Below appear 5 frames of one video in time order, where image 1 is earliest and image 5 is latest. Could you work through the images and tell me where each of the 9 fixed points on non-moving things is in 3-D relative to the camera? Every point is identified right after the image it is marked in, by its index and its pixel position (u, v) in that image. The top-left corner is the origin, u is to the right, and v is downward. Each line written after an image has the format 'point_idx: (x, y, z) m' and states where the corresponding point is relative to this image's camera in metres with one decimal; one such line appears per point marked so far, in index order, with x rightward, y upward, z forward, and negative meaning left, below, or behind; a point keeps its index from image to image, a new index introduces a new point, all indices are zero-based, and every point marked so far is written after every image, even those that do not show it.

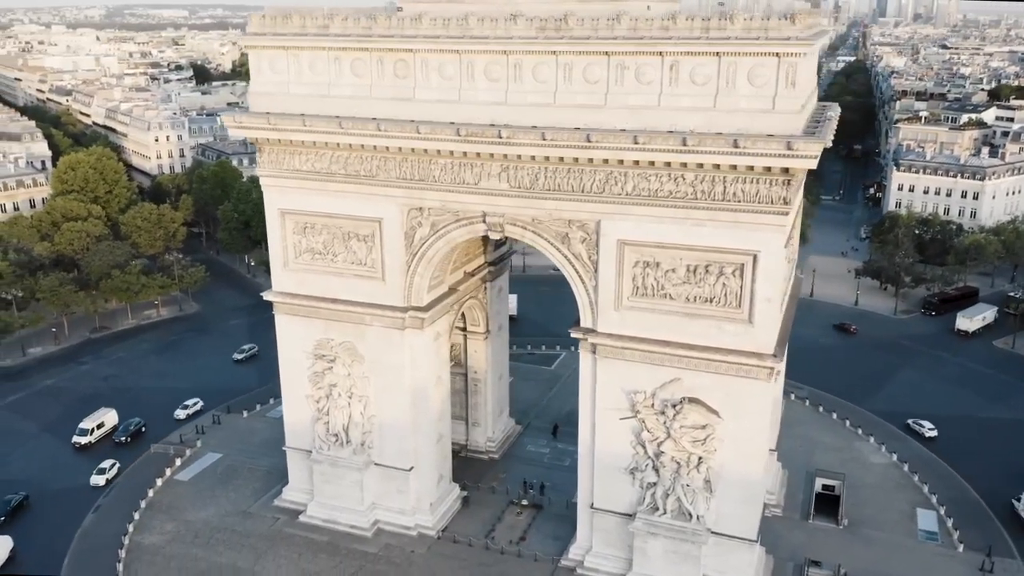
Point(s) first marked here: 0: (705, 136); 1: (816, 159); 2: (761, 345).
0: (+4.1, +3.3, +17.8) m
1: (+6.3, +2.7, +17.0) m
2: (+5.8, -1.3, +19.1) m
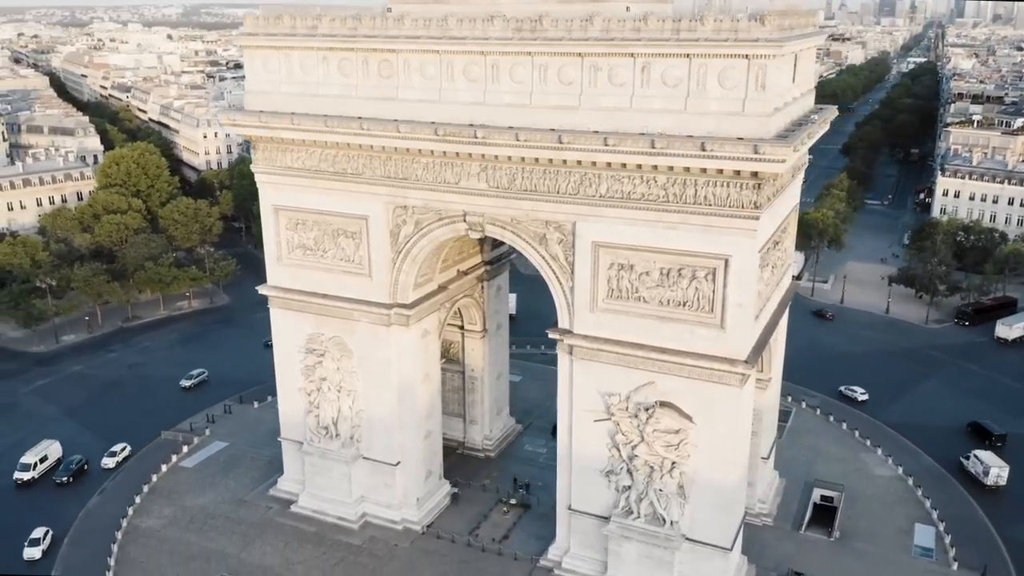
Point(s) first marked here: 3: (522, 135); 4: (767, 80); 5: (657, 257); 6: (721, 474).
0: (+3.4, +3.2, +17.6) m
1: (+5.5, +2.5, +16.7) m
2: (+5.1, -1.4, +18.9) m
3: (+0.2, +3.6, +19.1) m
4: (+5.3, +4.3, +17.0) m
5: (+3.4, +0.7, +19.2) m
6: (+5.1, -4.5, +19.9) m
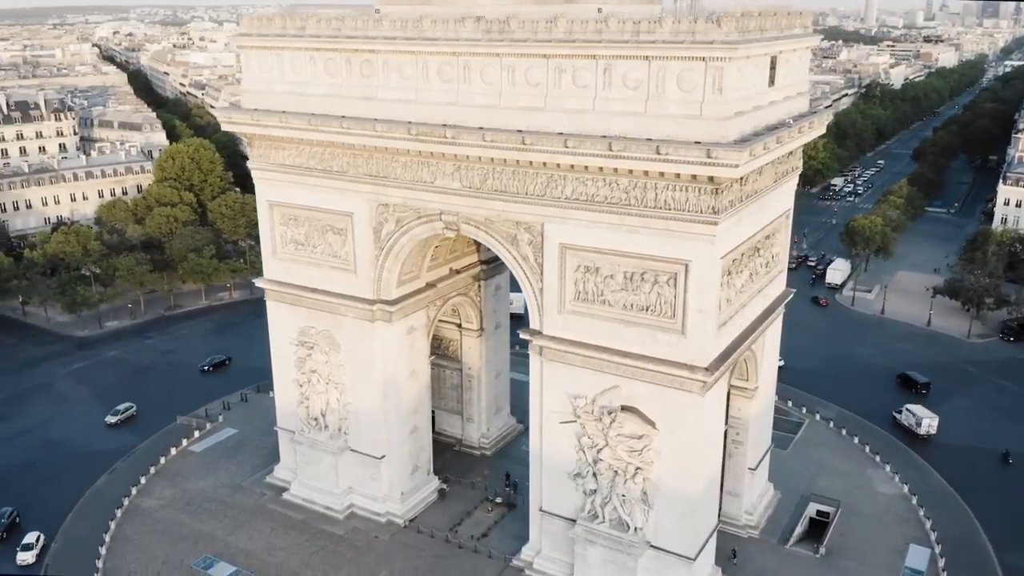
0: (+2.5, +3.1, +17.5) m
1: (+4.5, +2.4, +16.4) m
2: (+4.1, -1.6, +18.6) m
3: (-0.6, +3.6, +19.3) m
4: (+4.3, +4.2, +16.7) m
5: (+2.5, +0.6, +19.1) m
6: (+4.1, -4.6, +19.6) m
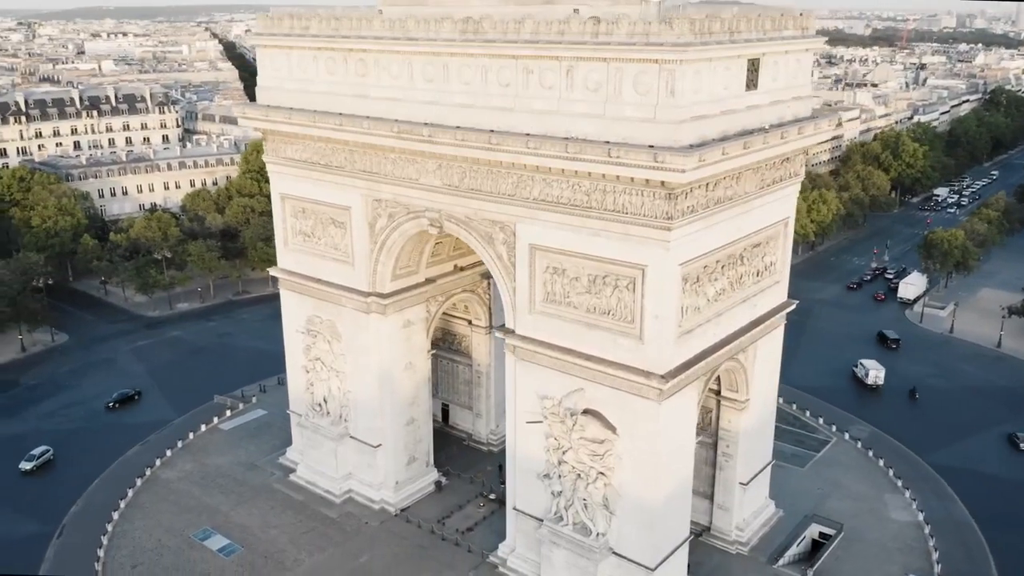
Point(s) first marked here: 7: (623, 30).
0: (+1.6, +3.0, +17.4) m
1: (+3.3, +2.3, +16.1) m
2: (+3.1, -1.7, +18.3) m
3: (-1.2, +3.6, +19.5) m
4: (+3.3, +4.0, +16.4) m
5: (+1.7, +0.6, +19.0) m
6: (+3.1, -4.7, +19.3) m
7: (+2.3, +5.3, +16.9) m
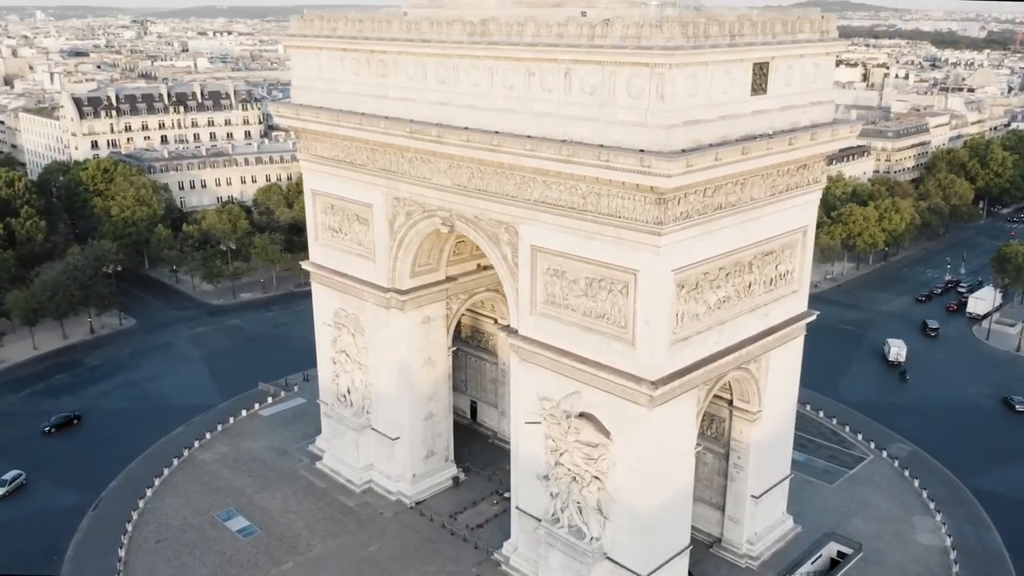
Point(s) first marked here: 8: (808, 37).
0: (+1.4, +3.0, +17.4) m
1: (+3.0, +2.1, +15.9) m
2: (+2.9, -1.8, +18.2) m
3: (-1.1, +3.7, +19.8) m
4: (+3.1, +3.9, +16.2) m
5: (+1.6, +0.5, +18.9) m
6: (+2.9, -4.9, +19.2) m
7: (+2.2, +5.2, +16.9) m
8: (+7.1, +6.0, +19.6) m
